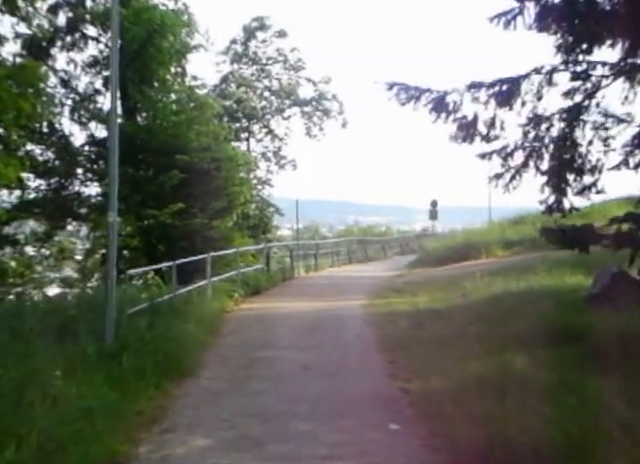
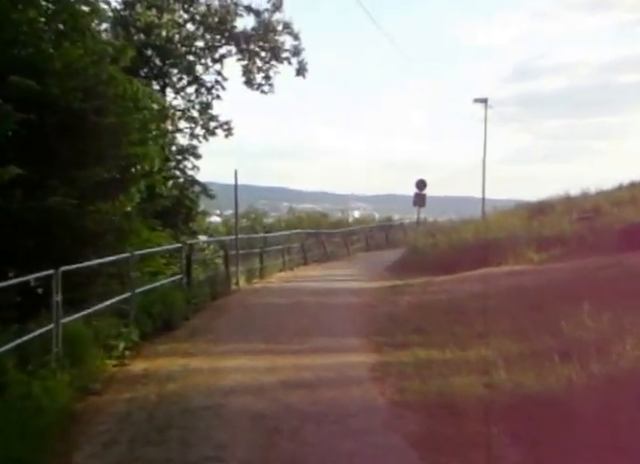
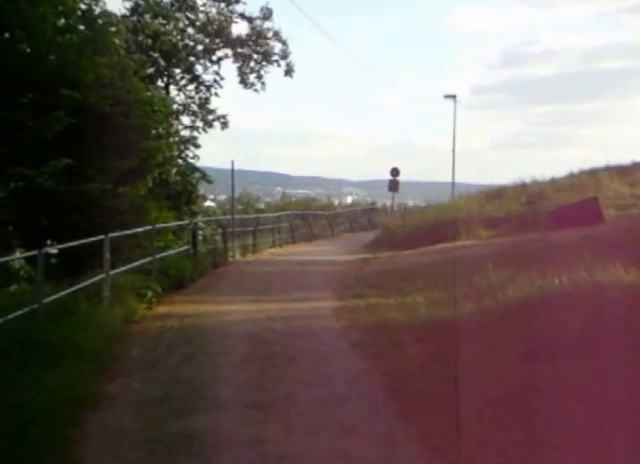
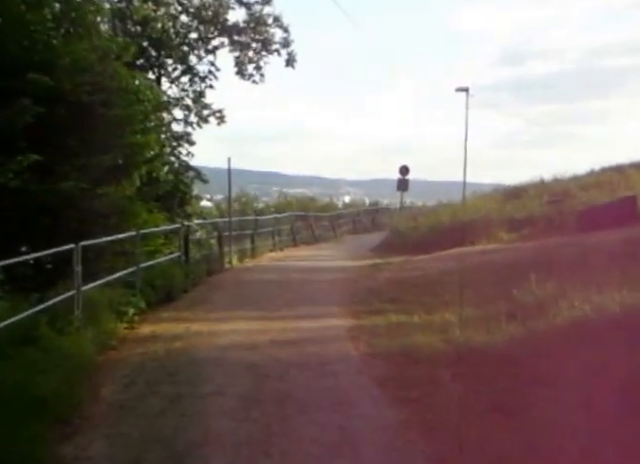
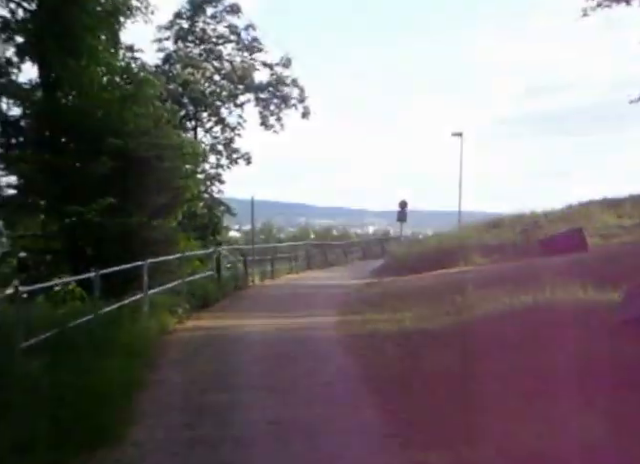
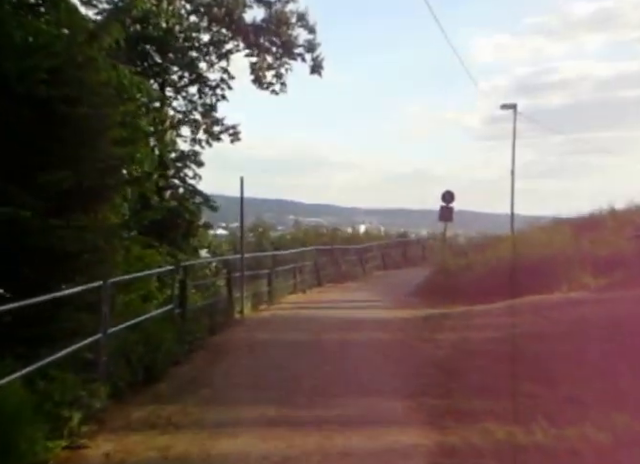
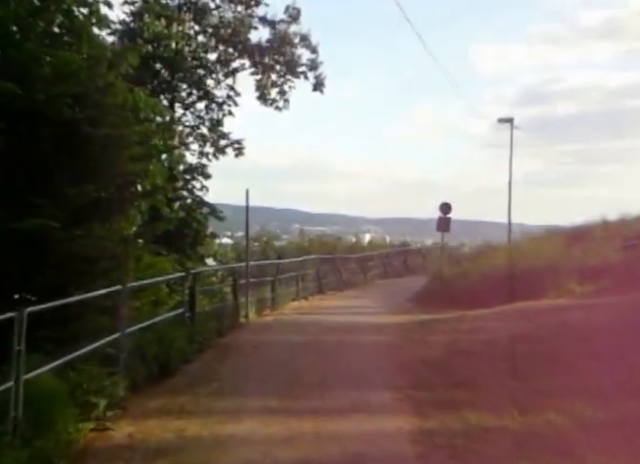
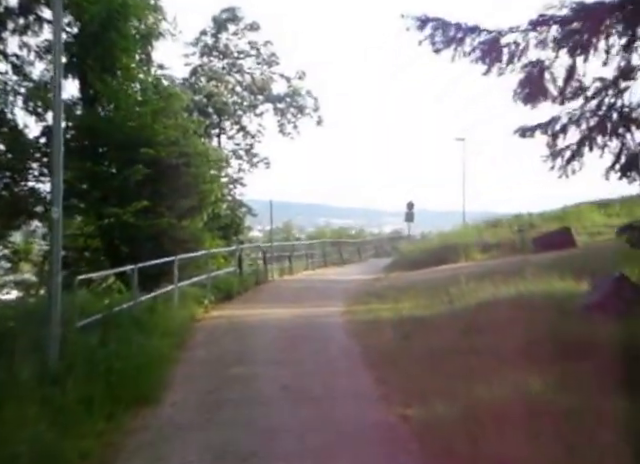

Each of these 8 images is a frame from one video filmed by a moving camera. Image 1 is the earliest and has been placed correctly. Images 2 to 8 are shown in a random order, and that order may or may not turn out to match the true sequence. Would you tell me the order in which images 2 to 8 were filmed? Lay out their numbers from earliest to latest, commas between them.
8, 5, 3, 4, 2, 7, 6
